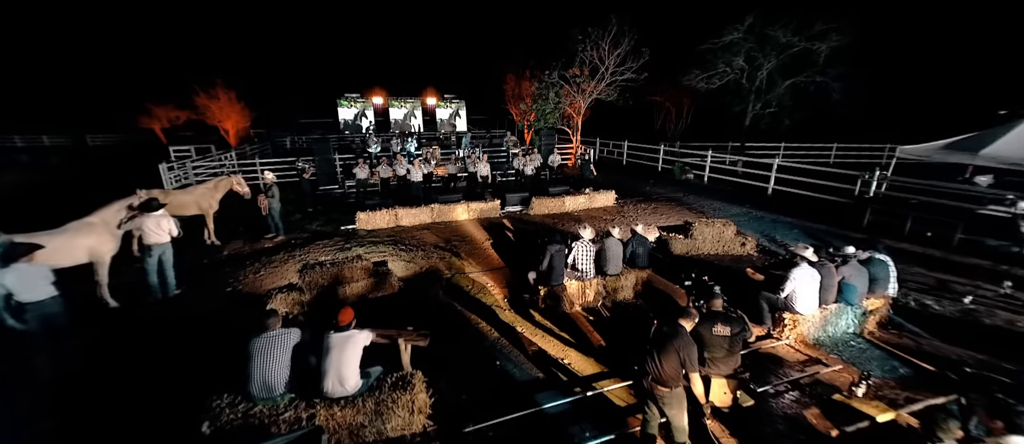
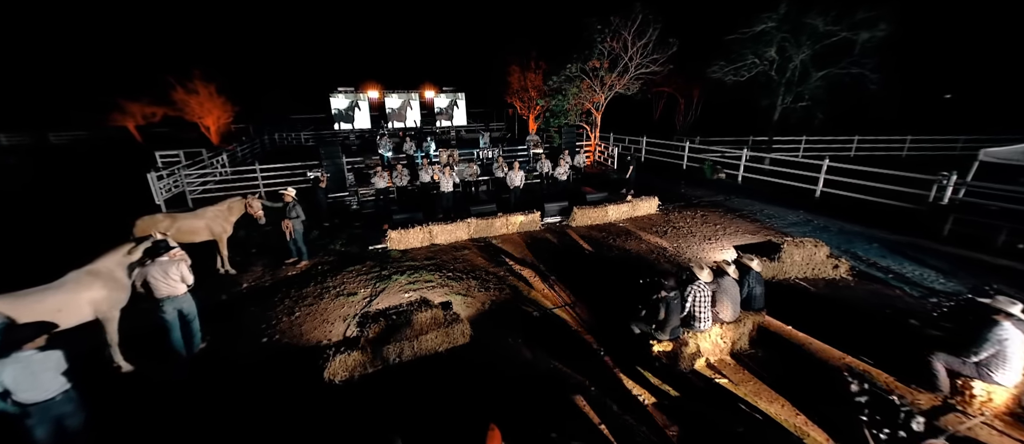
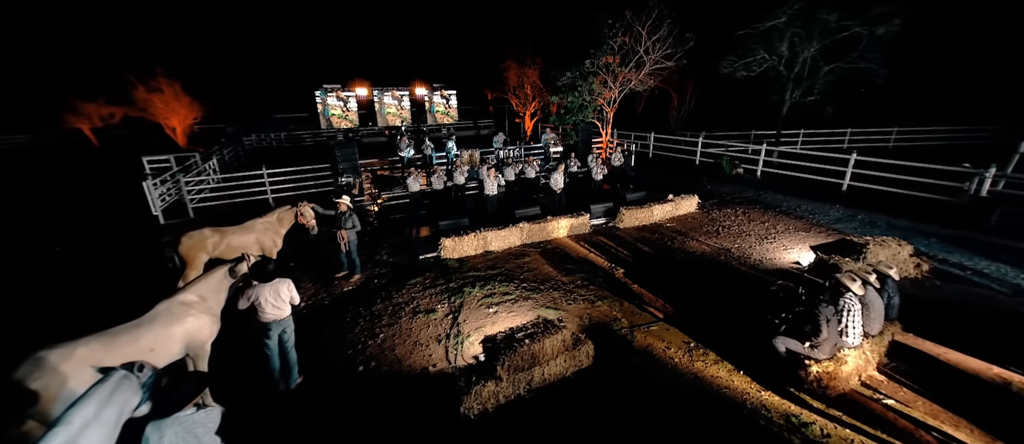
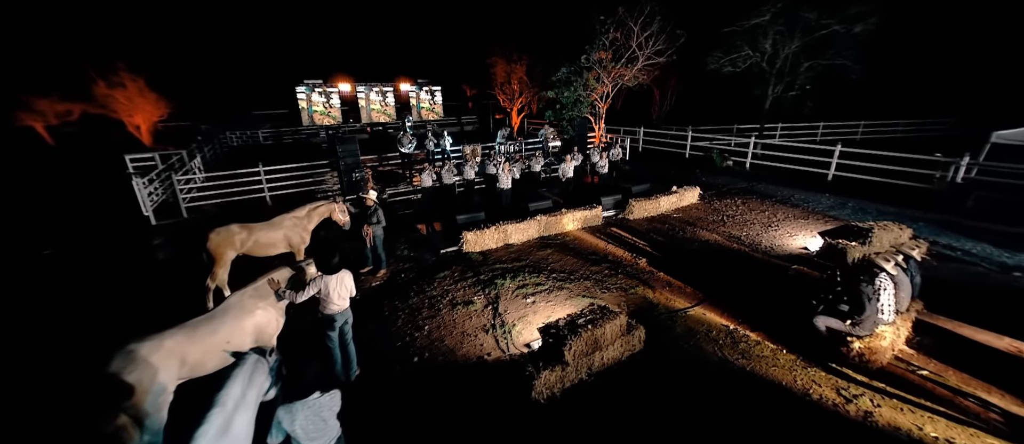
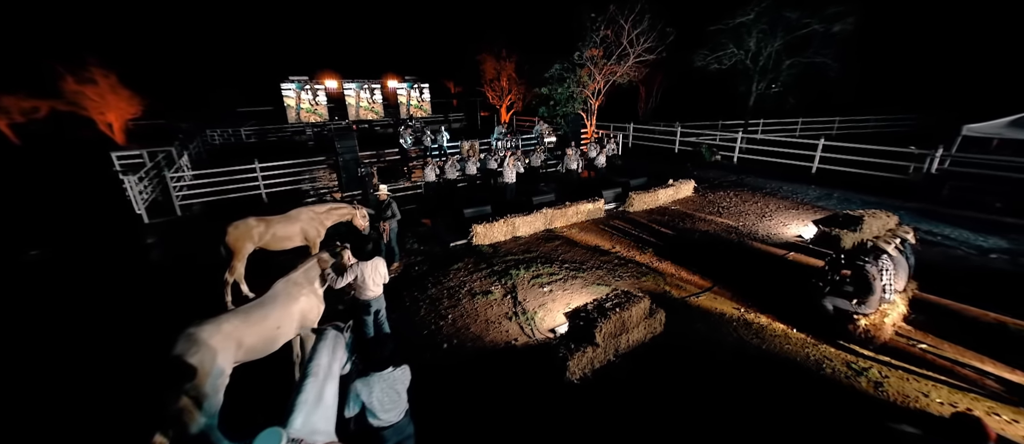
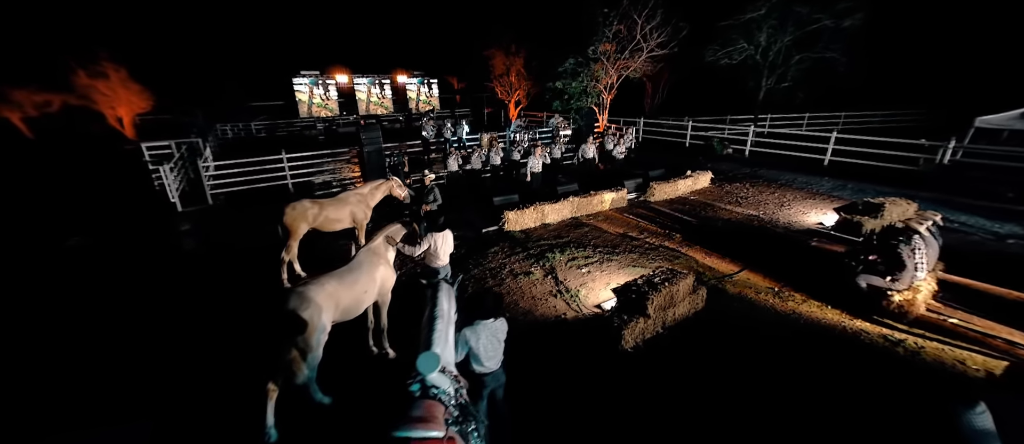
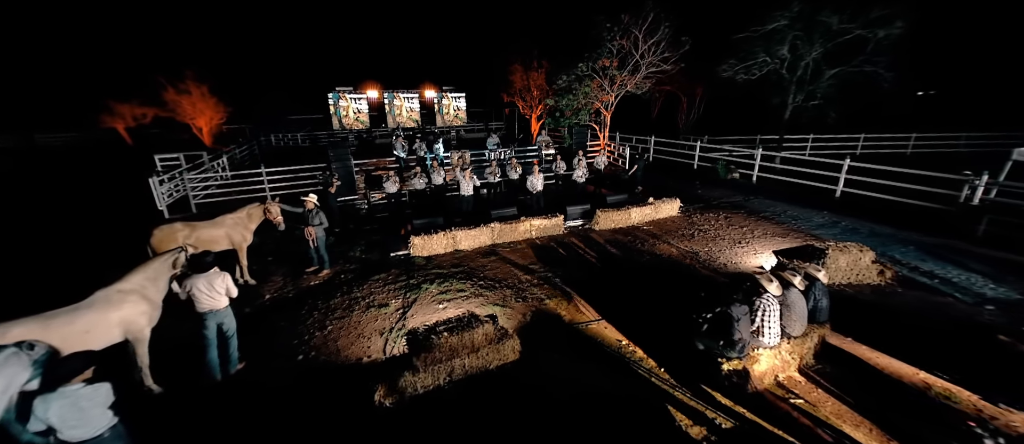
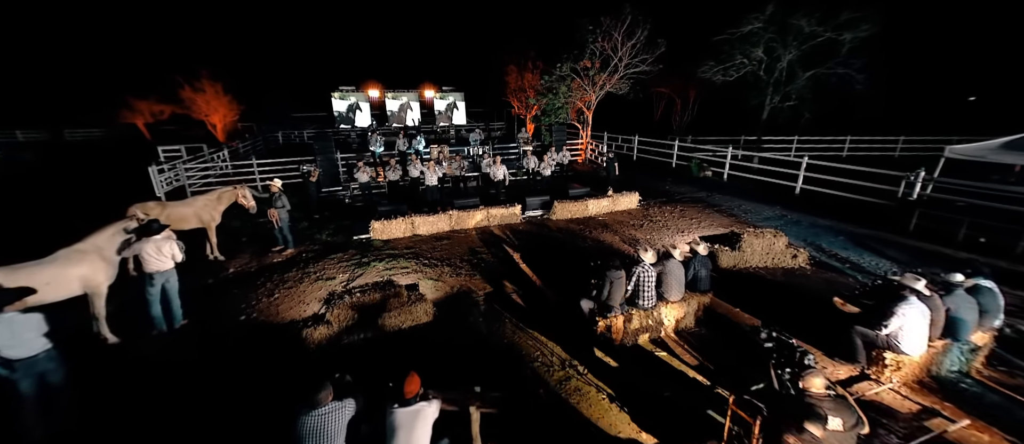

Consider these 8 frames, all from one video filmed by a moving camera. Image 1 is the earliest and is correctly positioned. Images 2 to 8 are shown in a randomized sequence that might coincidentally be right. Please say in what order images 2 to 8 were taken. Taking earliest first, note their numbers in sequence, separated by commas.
8, 2, 7, 3, 4, 5, 6
